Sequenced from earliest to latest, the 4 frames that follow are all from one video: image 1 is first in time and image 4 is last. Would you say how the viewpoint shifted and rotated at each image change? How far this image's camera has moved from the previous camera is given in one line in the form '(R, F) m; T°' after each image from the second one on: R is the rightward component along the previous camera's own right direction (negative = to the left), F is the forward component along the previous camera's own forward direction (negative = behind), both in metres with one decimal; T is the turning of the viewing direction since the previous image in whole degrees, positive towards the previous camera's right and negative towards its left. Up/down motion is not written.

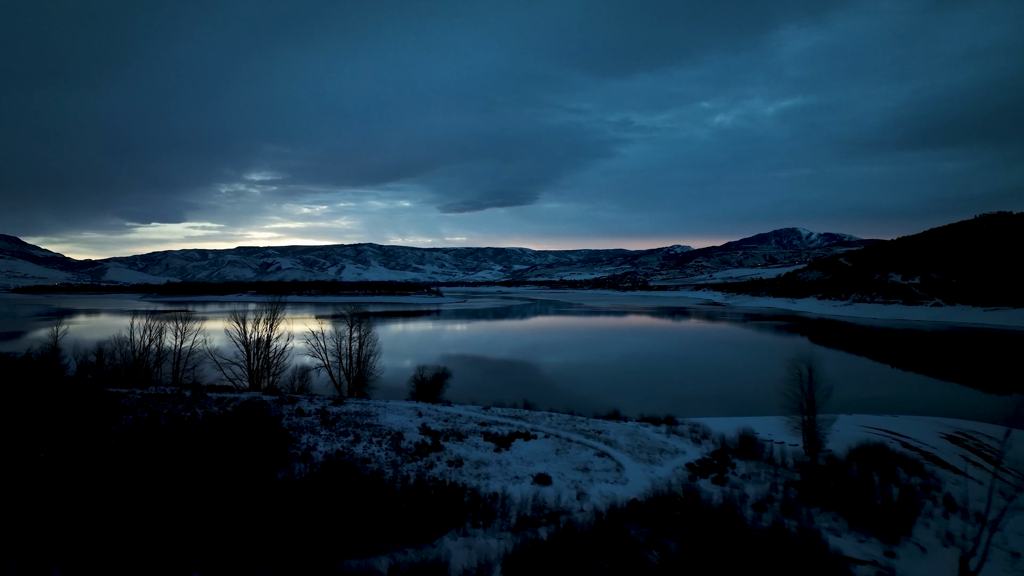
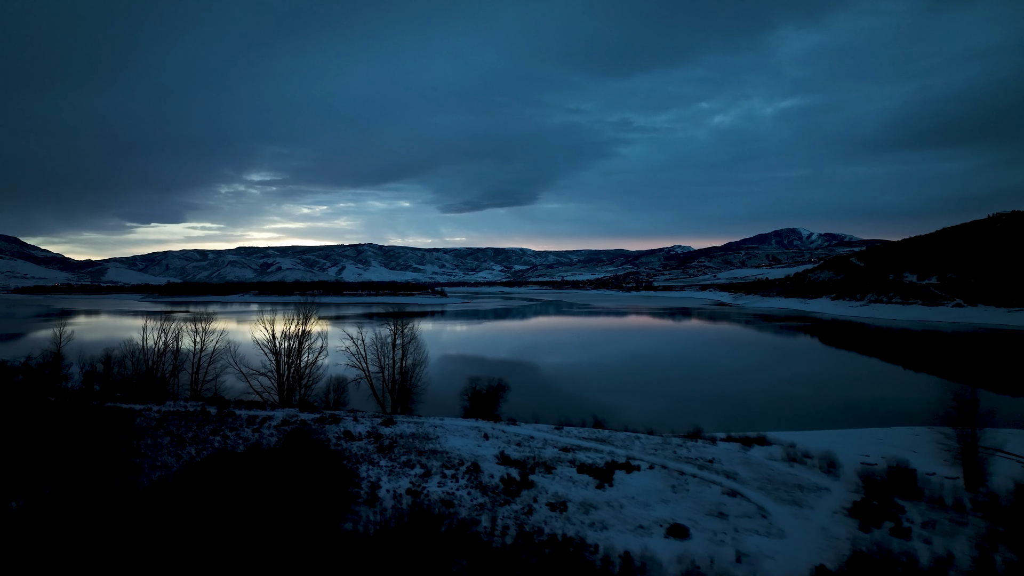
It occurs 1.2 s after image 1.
(-2.1, +2.0) m; 0°
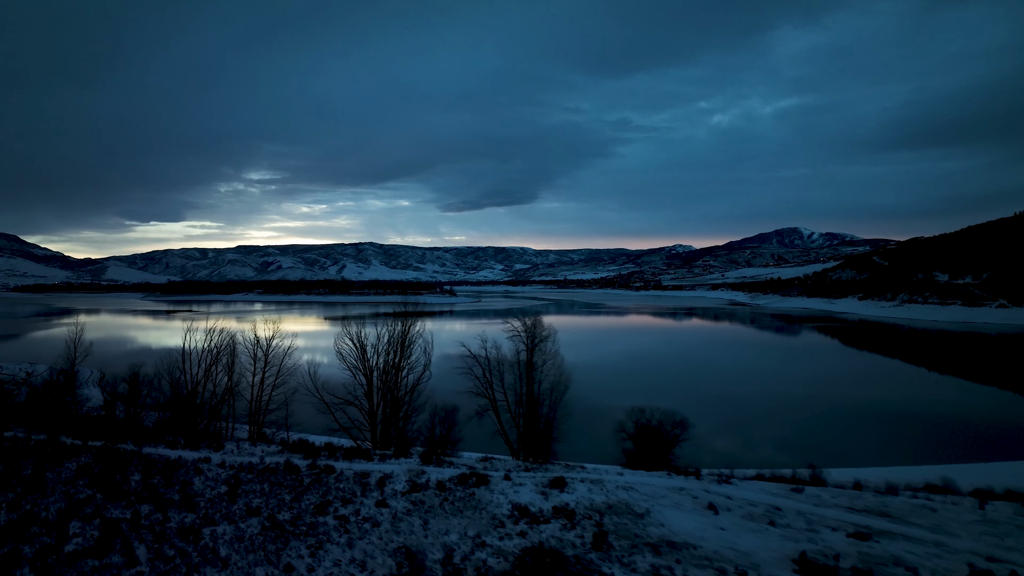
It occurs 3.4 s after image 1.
(-4.1, +3.8) m; 0°
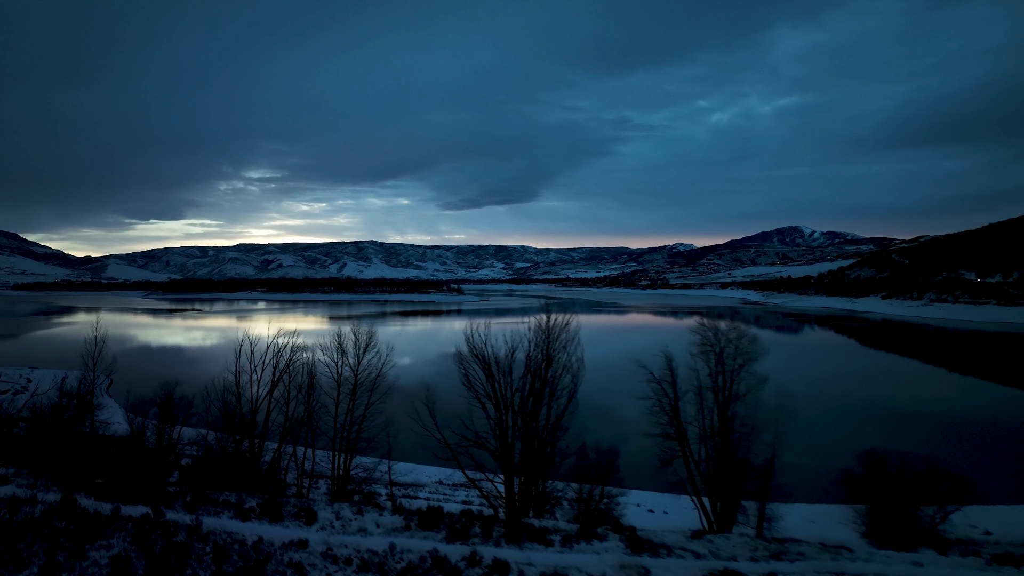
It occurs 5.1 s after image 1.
(-3.3, +3.1) m; 0°
